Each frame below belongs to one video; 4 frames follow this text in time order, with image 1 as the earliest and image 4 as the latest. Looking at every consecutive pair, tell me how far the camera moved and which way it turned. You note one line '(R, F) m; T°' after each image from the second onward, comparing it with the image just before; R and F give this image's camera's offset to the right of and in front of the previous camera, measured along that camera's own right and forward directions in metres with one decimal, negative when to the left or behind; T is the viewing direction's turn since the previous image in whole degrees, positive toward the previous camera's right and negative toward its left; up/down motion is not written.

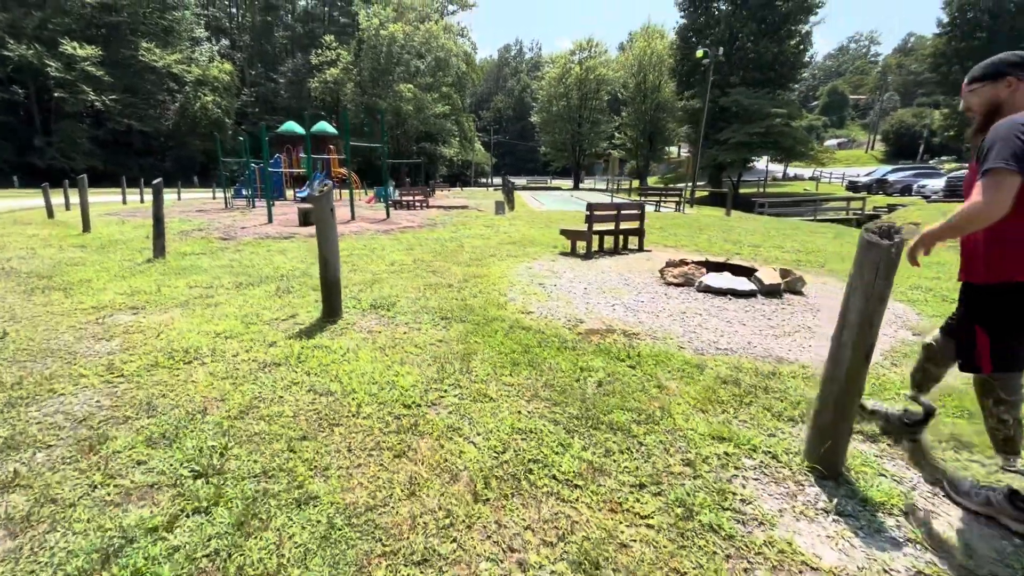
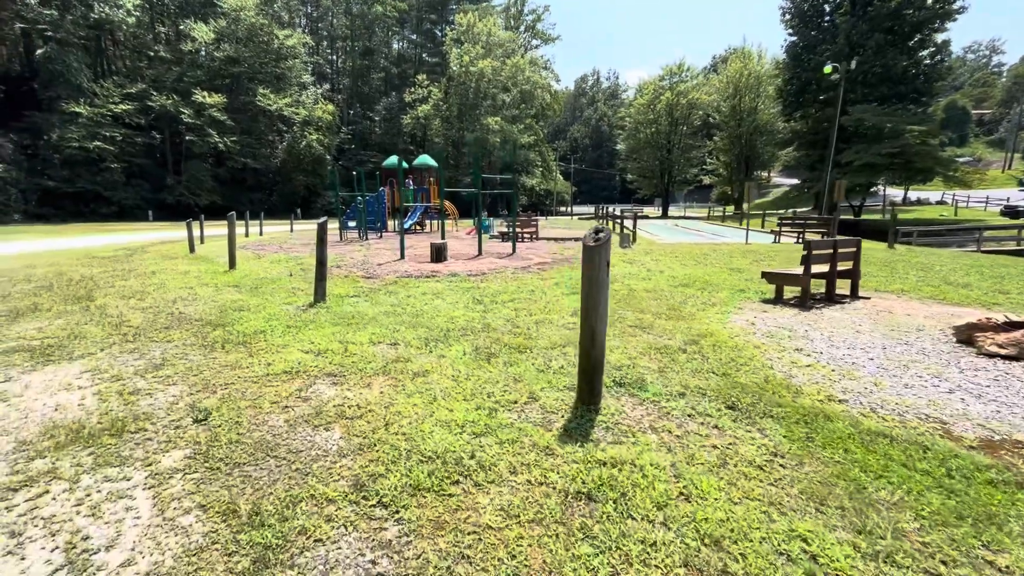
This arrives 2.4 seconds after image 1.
(-1.7, +1.0) m; -8°
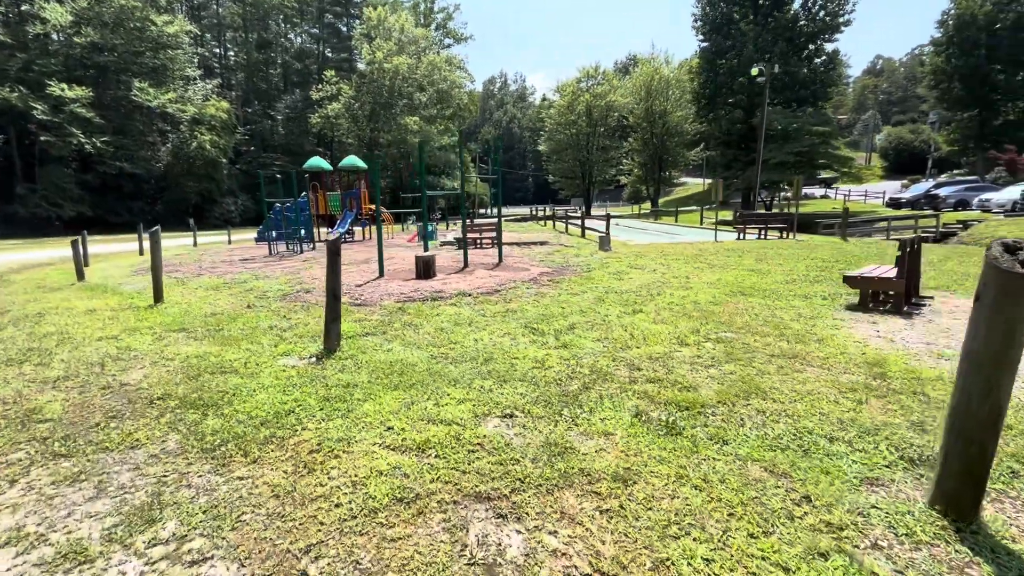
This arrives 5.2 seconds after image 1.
(-1.7, +1.6) m; +10°
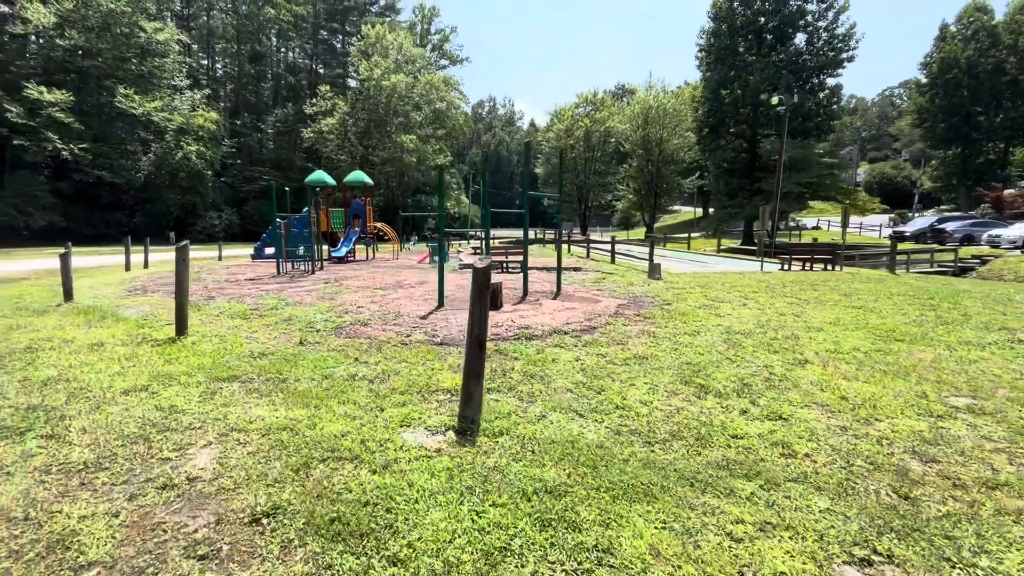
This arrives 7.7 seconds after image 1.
(-1.6, +1.2) m; +3°
